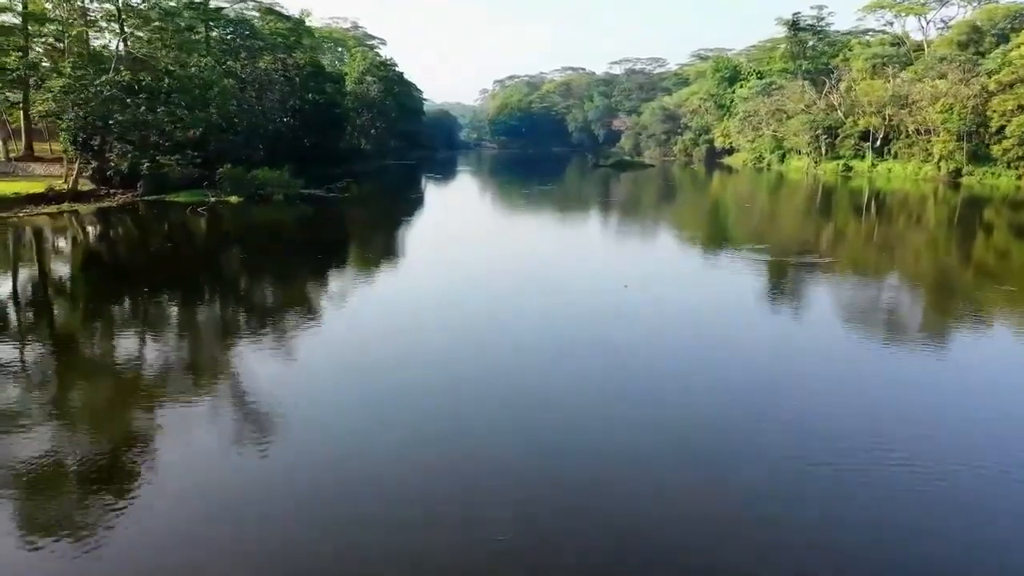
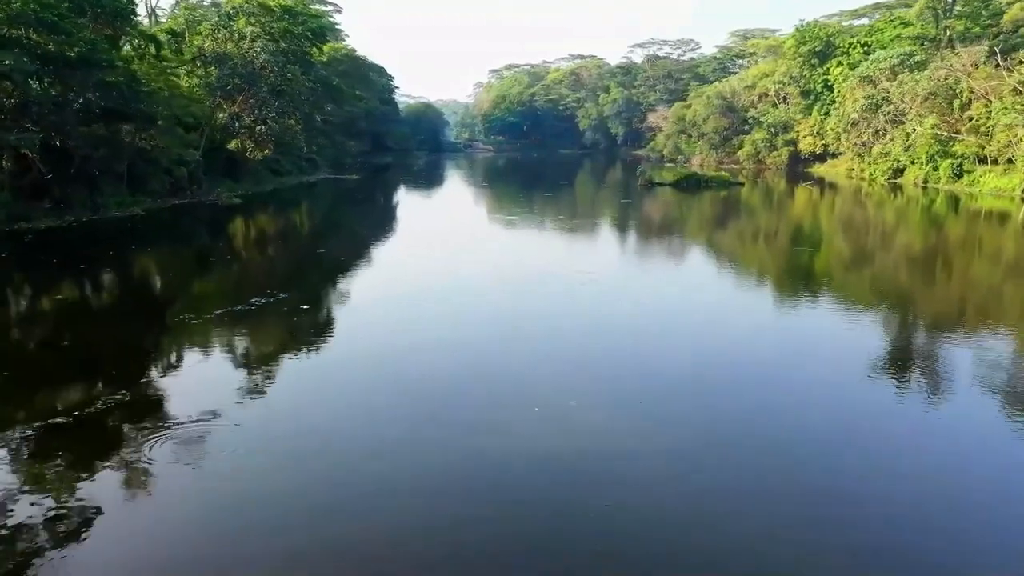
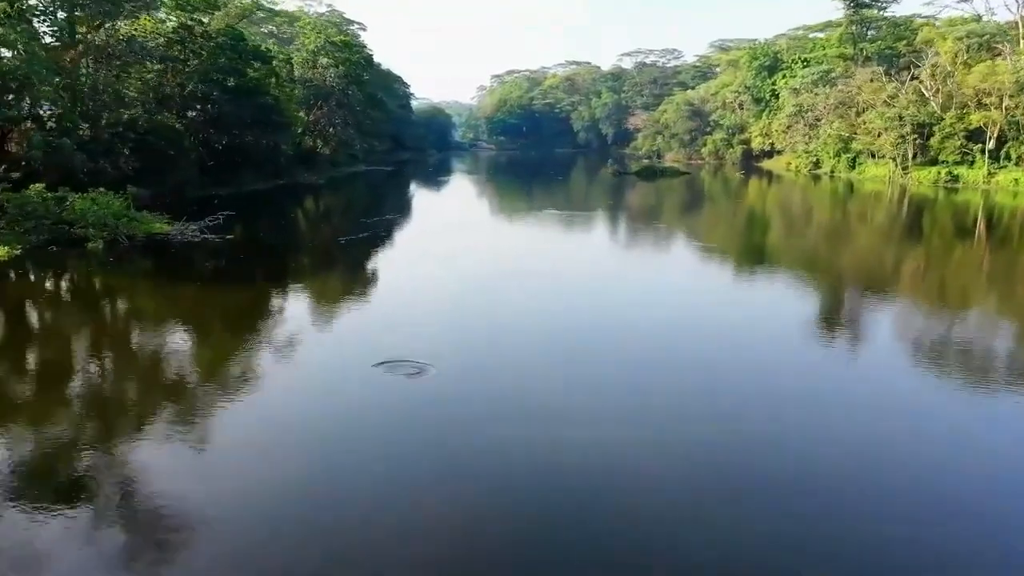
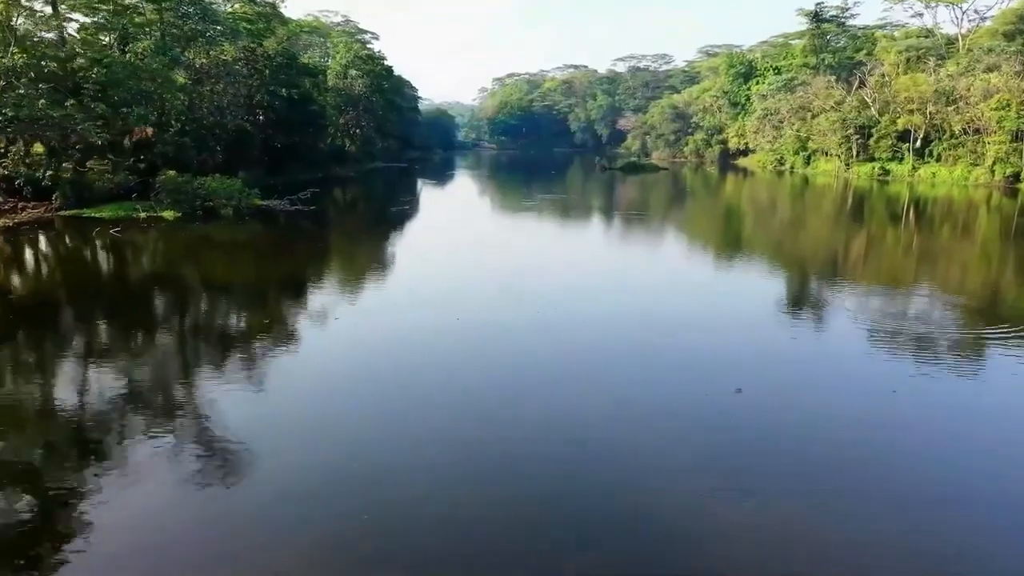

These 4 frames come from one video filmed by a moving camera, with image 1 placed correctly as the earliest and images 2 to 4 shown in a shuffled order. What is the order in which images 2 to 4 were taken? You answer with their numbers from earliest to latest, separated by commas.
4, 3, 2
